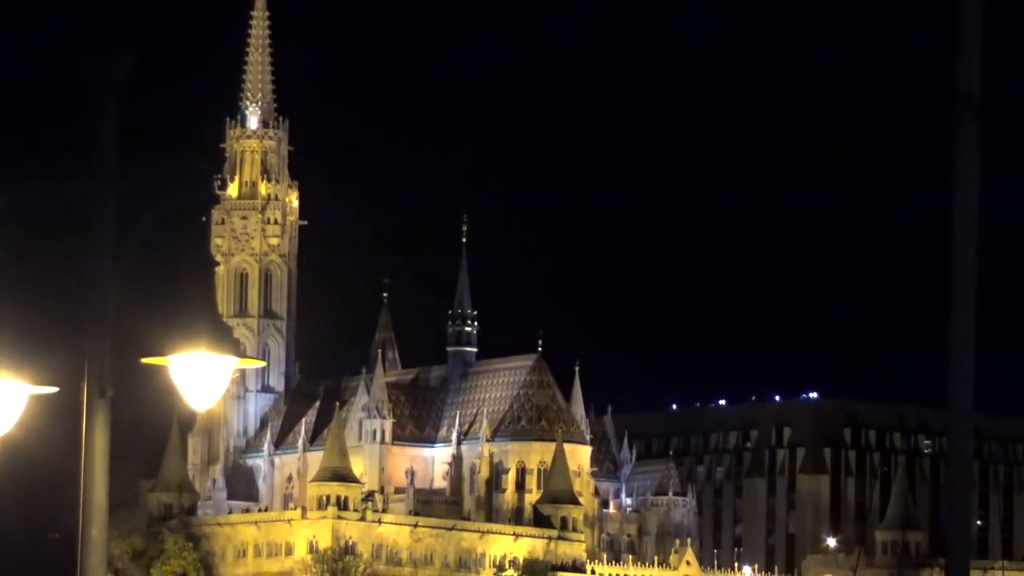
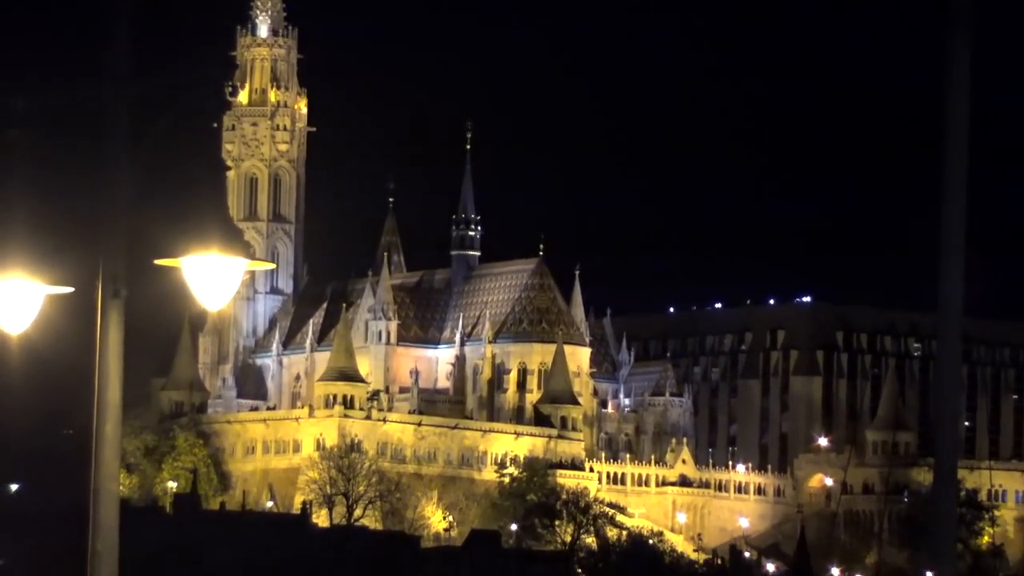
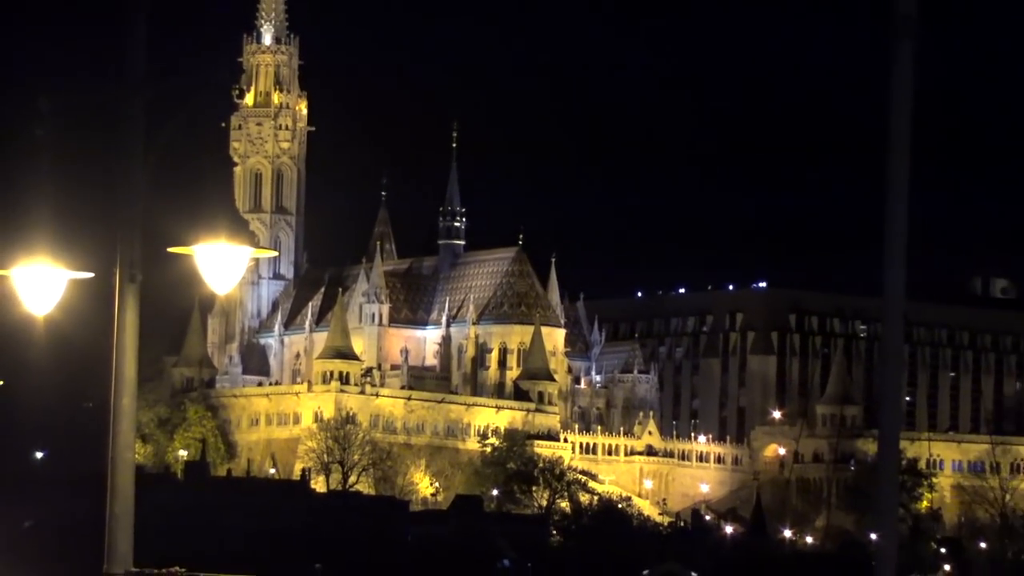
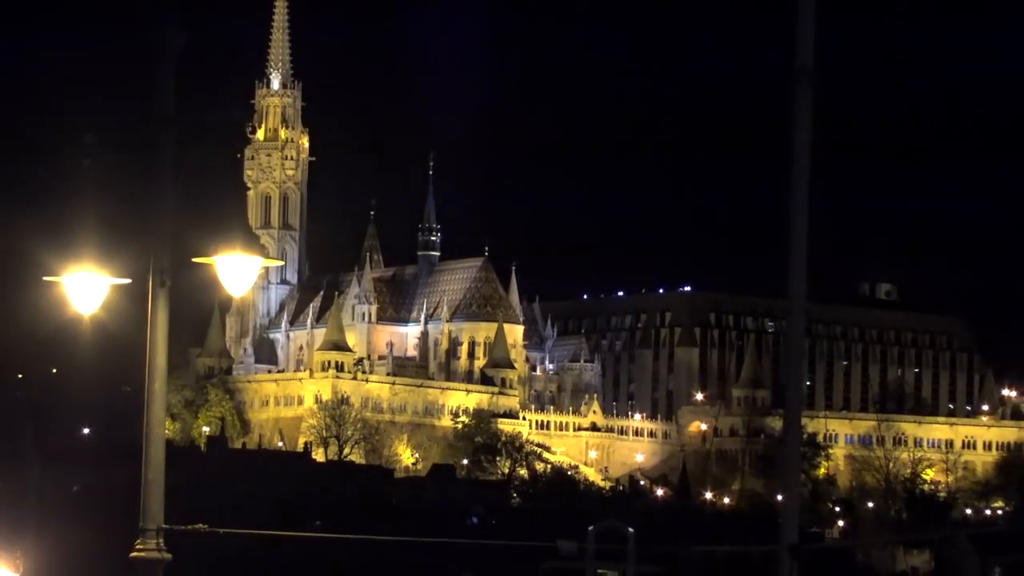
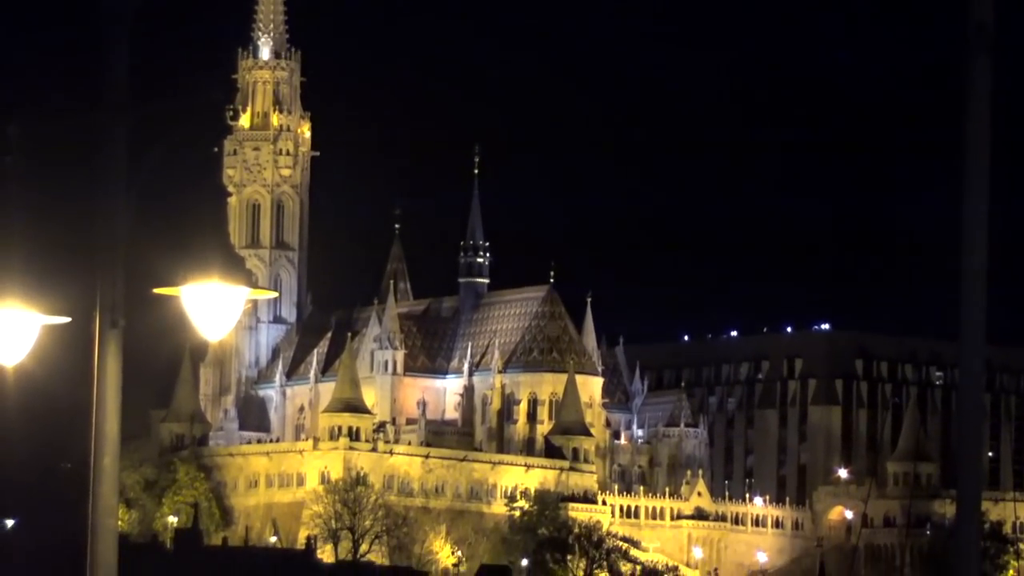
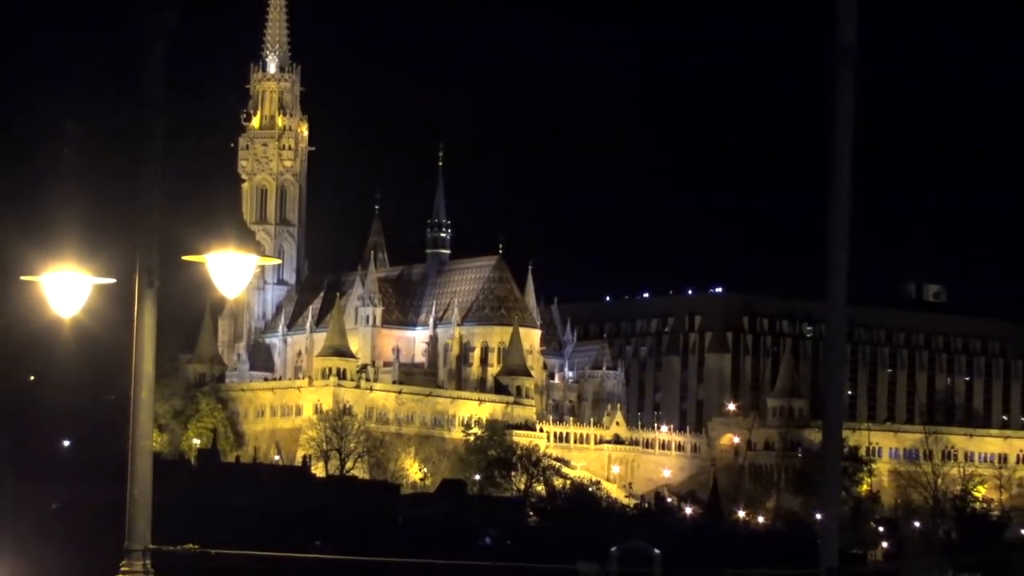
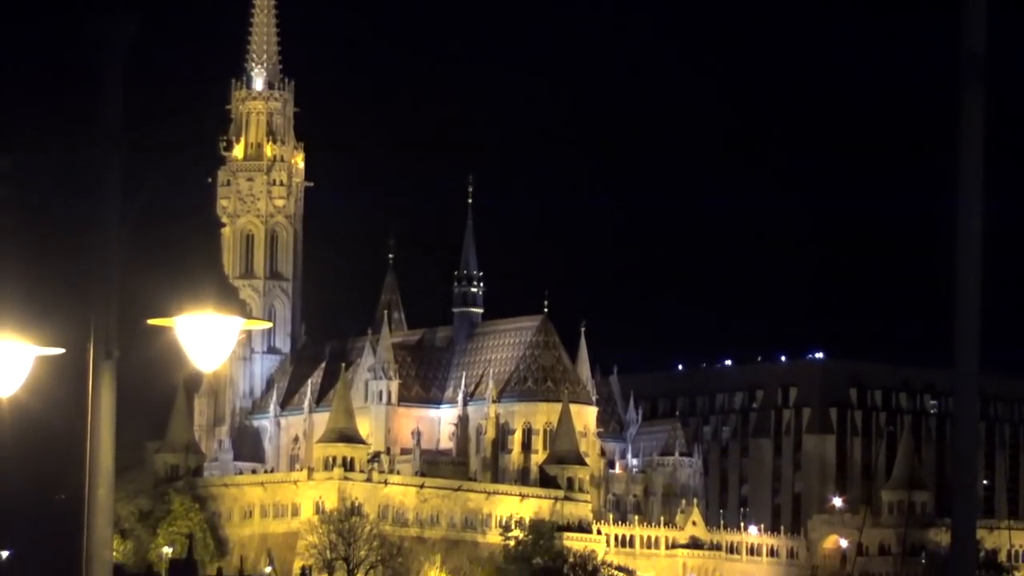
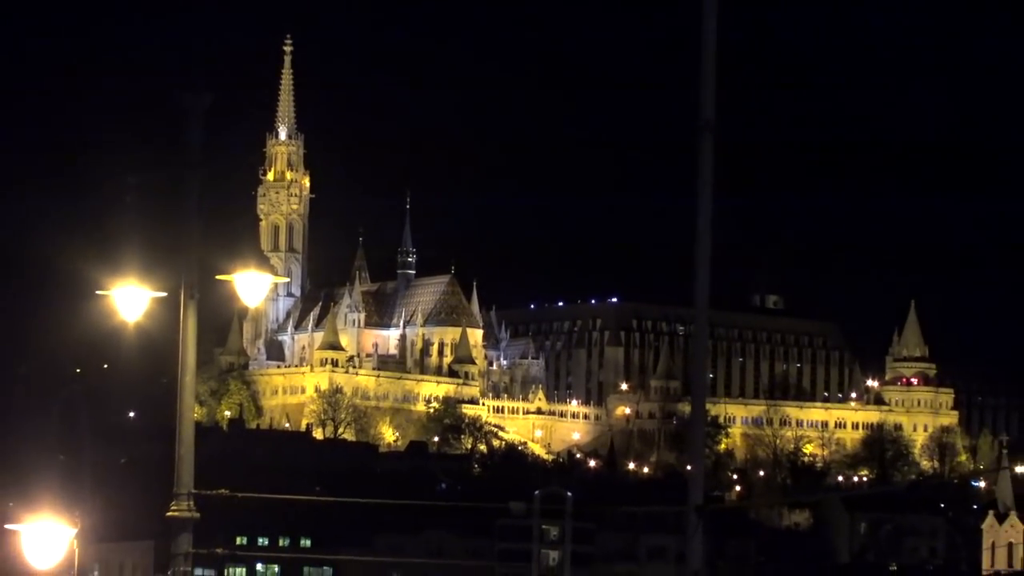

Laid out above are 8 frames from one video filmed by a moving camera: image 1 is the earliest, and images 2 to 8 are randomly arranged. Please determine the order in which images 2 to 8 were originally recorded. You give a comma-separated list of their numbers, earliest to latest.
7, 5, 2, 3, 6, 4, 8
